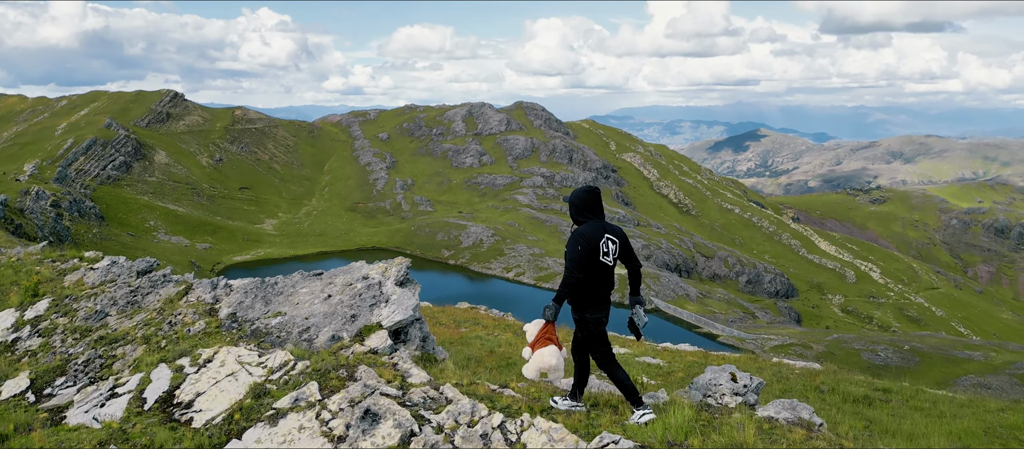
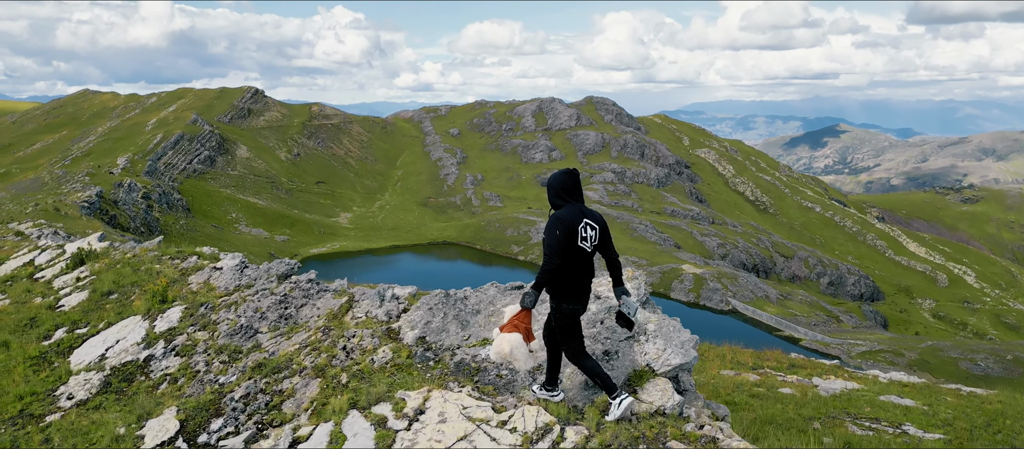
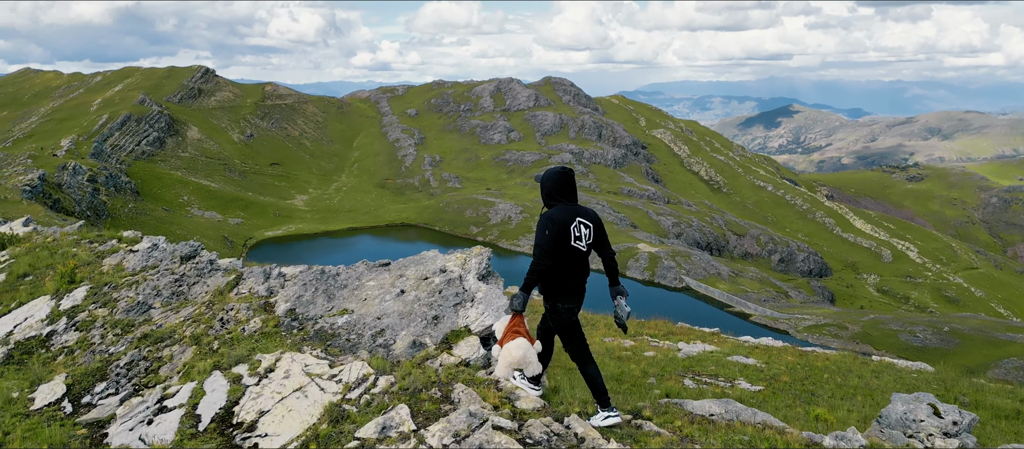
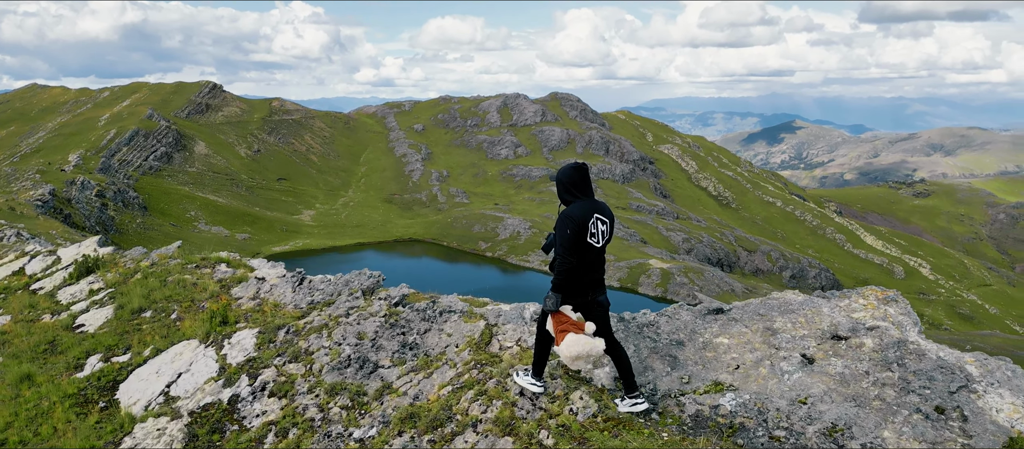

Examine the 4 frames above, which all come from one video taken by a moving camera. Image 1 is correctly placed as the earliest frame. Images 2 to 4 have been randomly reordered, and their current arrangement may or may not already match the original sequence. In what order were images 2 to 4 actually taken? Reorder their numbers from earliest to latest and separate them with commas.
3, 2, 4
